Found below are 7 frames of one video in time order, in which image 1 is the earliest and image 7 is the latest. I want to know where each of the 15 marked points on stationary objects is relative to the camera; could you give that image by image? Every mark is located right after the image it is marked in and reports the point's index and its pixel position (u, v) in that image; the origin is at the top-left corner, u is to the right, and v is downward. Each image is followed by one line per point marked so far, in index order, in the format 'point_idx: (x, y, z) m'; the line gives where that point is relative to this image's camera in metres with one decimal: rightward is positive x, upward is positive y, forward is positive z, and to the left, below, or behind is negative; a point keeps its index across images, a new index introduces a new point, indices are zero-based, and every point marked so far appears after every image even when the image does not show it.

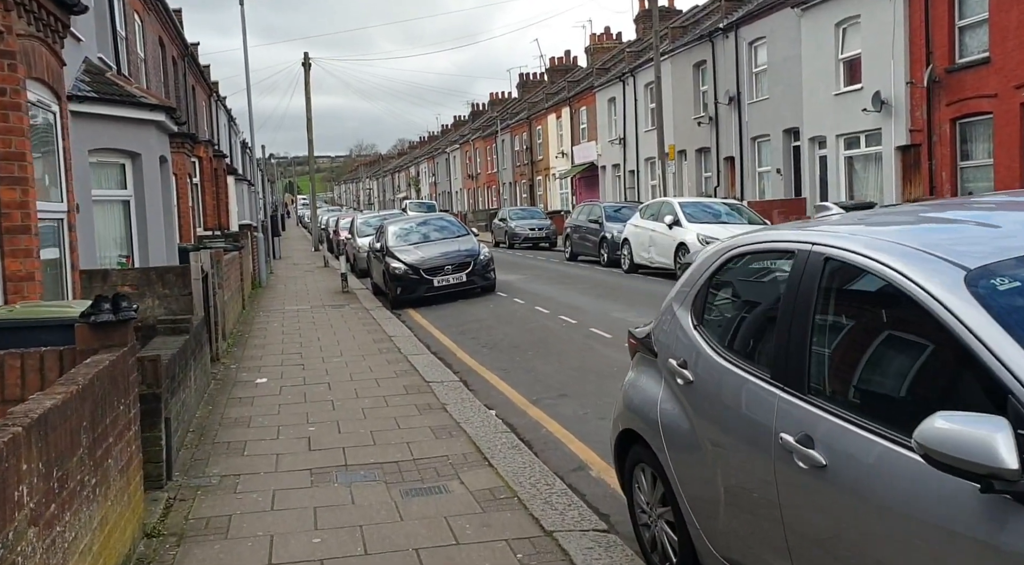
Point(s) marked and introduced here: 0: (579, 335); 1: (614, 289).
0: (+0.8, -0.7, +10.8) m
1: (+1.8, -0.1, +15.2) m
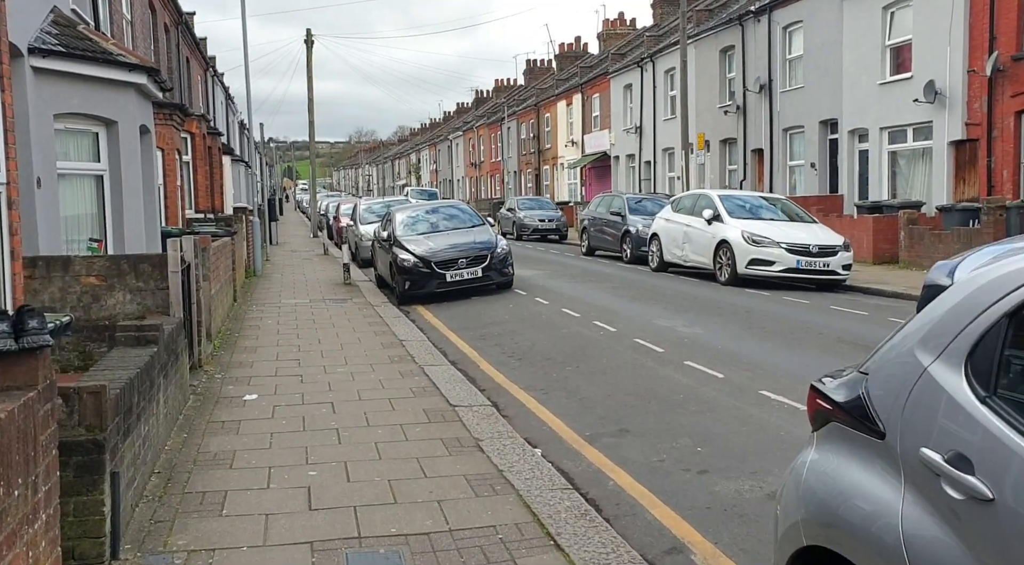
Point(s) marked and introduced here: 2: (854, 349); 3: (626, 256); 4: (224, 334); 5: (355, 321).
0: (+1.2, -0.7, +9.2) m
1: (+2.2, -0.1, +13.7) m
2: (+3.4, -0.7, +8.4) m
3: (+2.6, +0.6, +19.3) m
4: (-3.6, -0.7, +10.6) m
5: (-2.2, -0.5, +12.0) m
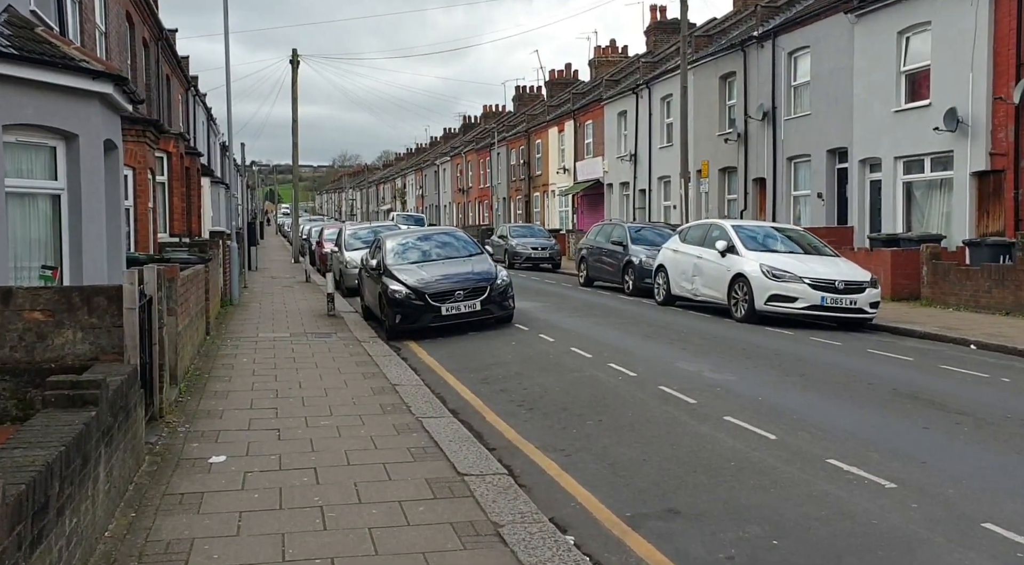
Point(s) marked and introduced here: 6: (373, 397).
0: (+1.3, -1.1, +8.1) m
1: (+2.2, -0.7, +12.6) m
2: (+3.5, -1.1, +7.3) m
3: (+2.5, -0.1, +18.3) m
4: (-3.5, -1.0, +9.4) m
5: (-2.2, -1.0, +10.8) m
6: (-1.4, -1.1, +8.5) m
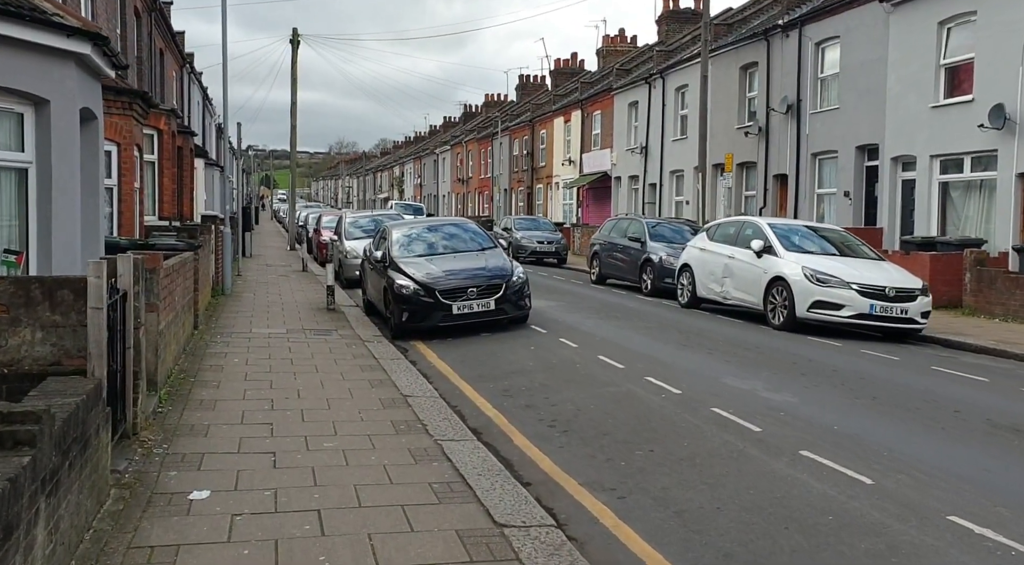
0: (+1.5, -1.1, +7.0) m
1: (+2.4, -0.7, +11.5) m
2: (+3.8, -1.2, +6.2) m
3: (+2.7, -0.1, +17.2) m
4: (-3.3, -0.9, +8.2) m
5: (-1.9, -0.9, +9.7) m
6: (-1.1, -1.1, +7.3) m
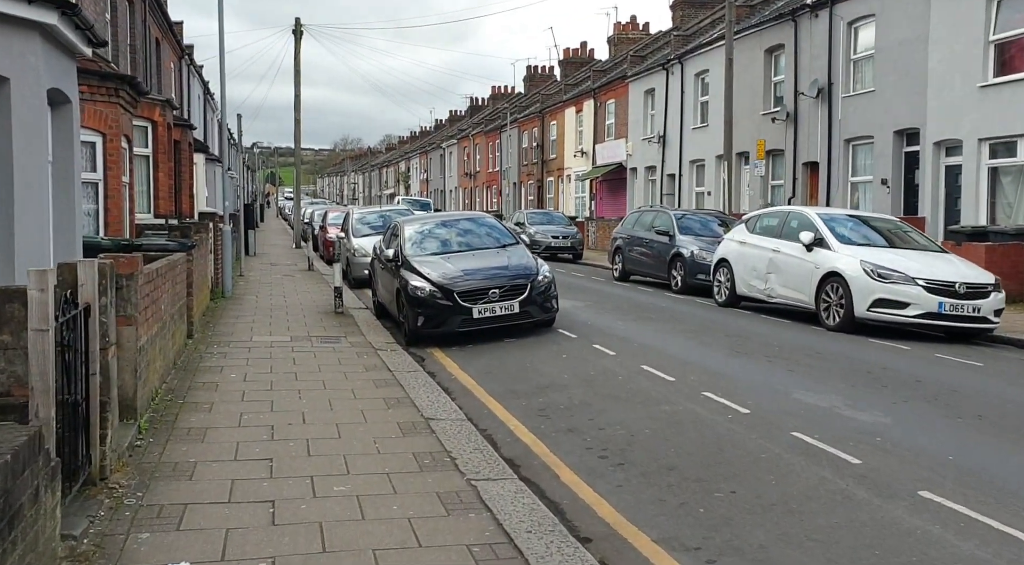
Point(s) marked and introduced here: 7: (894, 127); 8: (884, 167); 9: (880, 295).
0: (+1.9, -1.1, +5.9) m
1: (+2.7, -0.7, +10.3) m
2: (+4.1, -1.2, +5.1) m
3: (+3.1, 0.0, +16.0) m
4: (-3.0, -1.0, +7.1) m
5: (-1.6, -1.0, +8.6) m
6: (-0.8, -1.2, +6.2) m
7: (+8.4, +3.4, +18.7) m
8: (+8.3, +2.6, +19.0) m
9: (+4.5, -0.2, +10.3) m
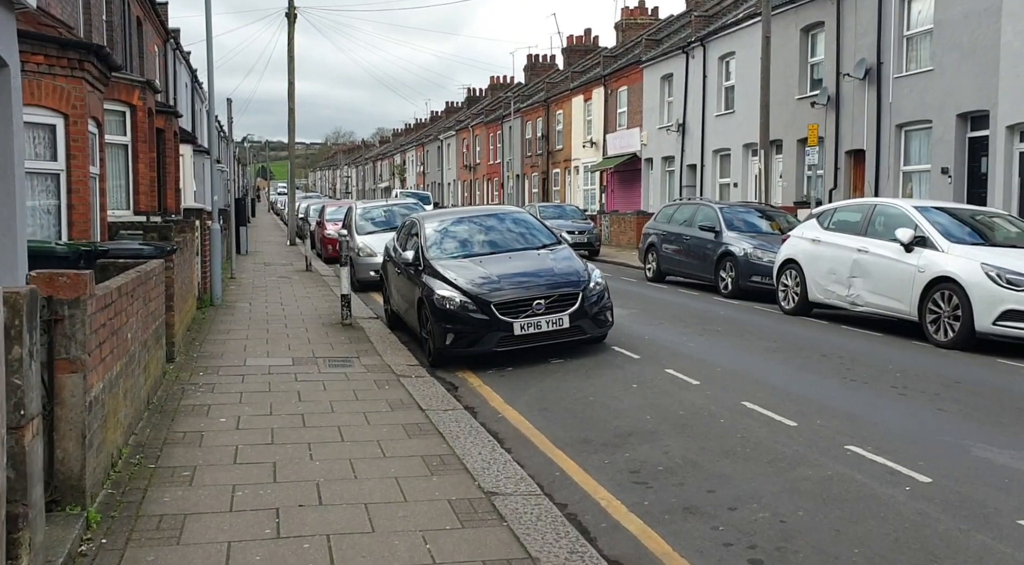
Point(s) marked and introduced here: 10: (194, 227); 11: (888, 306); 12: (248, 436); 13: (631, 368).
0: (+2.4, -1.3, +4.1) m
1: (+3.3, -0.8, +8.5) m
2: (+4.6, -1.3, +3.3) m
3: (+3.6, -0.1, +14.2) m
4: (-2.4, -1.2, +5.3) m
5: (-1.1, -1.1, +6.7) m
6: (-0.2, -1.3, +4.4) m
7: (+8.8, +3.4, +16.9) m
8: (+8.8, +2.6, +17.2) m
9: (+5.0, -0.2, +8.5) m
10: (-4.4, +0.8, +11.7) m
11: (+4.4, -0.3, +10.0) m
12: (-1.9, -1.1, +6.2) m
13: (+1.2, -0.9, +8.5) m
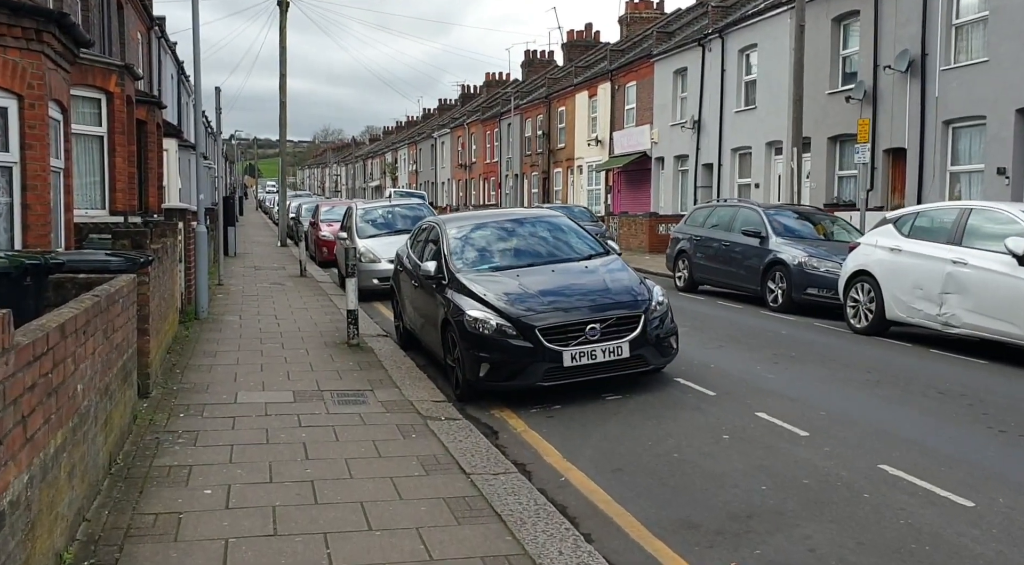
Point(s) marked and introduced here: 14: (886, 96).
0: (+2.9, -1.5, +2.5) m
1: (+3.7, -0.9, +7.0) m
2: (+5.1, -1.5, +1.8) m
3: (+3.9, -0.3, +12.7) m
4: (-1.9, -1.3, +3.7) m
5: (-0.6, -1.3, +5.1) m
6: (+0.2, -1.5, +2.8) m
7: (+9.2, +3.2, +15.4) m
8: (+9.1, +2.4, +15.8) m
9: (+5.4, -0.4, +7.0) m
10: (-4.0, +0.6, +10.1) m
11: (+4.8, -0.5, +8.5) m
12: (-1.5, -1.3, +4.6) m
13: (+1.6, -1.0, +7.0) m
14: (+8.2, +4.1, +18.5) m
